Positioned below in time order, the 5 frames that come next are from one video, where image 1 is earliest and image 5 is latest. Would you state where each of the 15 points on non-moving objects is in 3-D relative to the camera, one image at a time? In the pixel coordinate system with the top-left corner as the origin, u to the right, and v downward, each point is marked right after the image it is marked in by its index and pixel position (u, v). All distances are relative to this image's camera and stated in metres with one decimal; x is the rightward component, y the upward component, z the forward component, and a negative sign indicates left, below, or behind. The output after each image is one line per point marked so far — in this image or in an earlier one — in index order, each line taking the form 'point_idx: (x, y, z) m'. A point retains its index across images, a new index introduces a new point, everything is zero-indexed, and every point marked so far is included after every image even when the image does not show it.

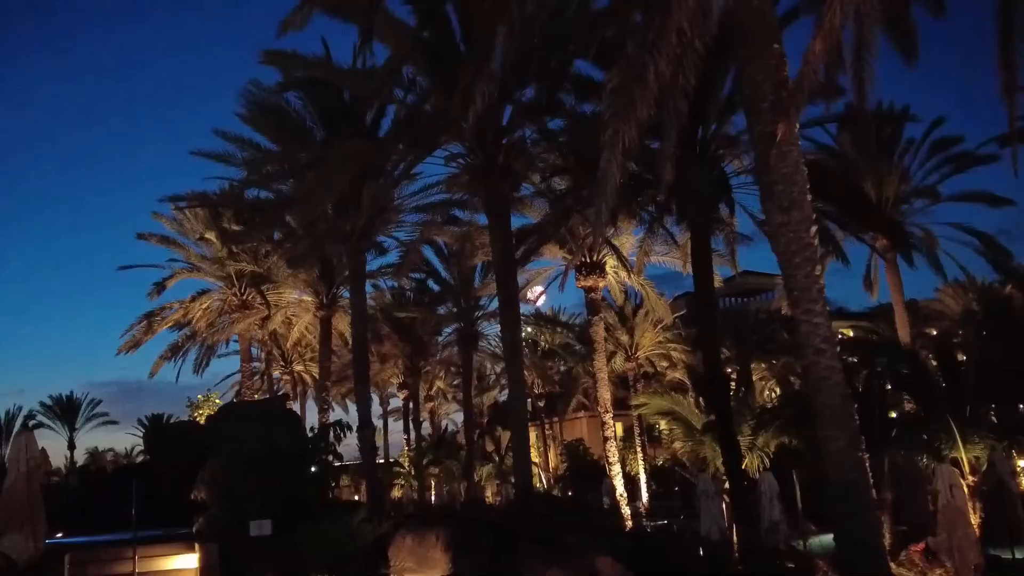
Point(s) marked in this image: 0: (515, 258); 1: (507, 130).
0: (+0.1, +0.5, +15.9) m
1: (-0.1, +2.8, +16.1) m
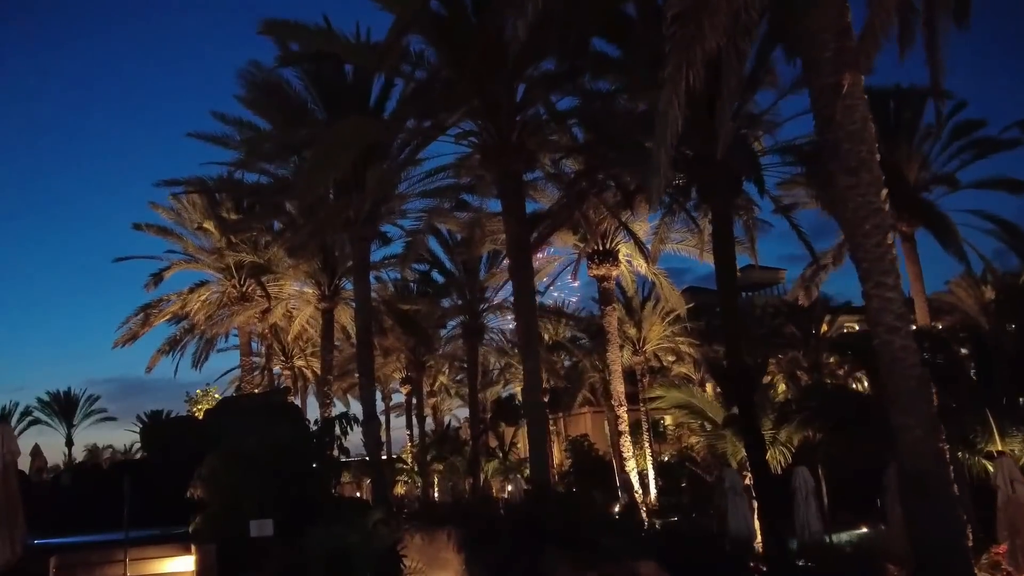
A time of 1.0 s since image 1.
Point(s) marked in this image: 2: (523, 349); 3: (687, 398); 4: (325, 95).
0: (+0.3, +0.8, +15.1) m
1: (+0.1, +3.0, +15.2) m
2: (+0.3, -1.0, +14.6) m
3: (+3.8, -2.4, +19.7) m
4: (-4.0, +4.1, +19.5) m
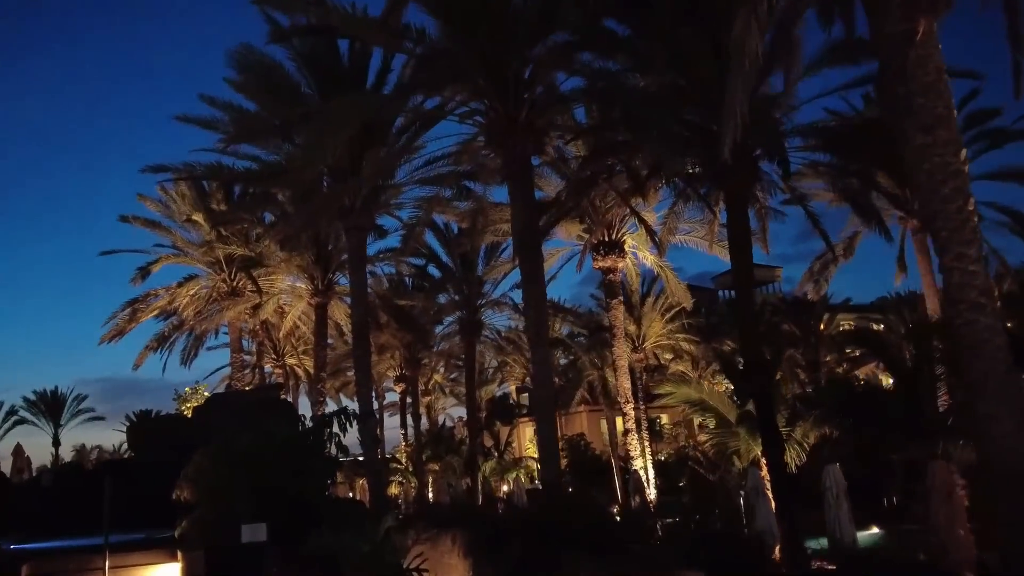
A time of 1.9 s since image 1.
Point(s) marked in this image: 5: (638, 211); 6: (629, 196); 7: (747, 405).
0: (+0.4, +1.0, +14.2) m
1: (+0.3, +3.2, +14.4) m
2: (+0.4, -0.8, +13.8) m
3: (+3.8, -2.2, +18.9) m
4: (-3.9, +4.3, +18.6) m
5: (+2.5, +1.5, +18.5) m
6: (+2.2, +1.7, +17.2) m
7: (+4.6, -2.3, +17.8) m
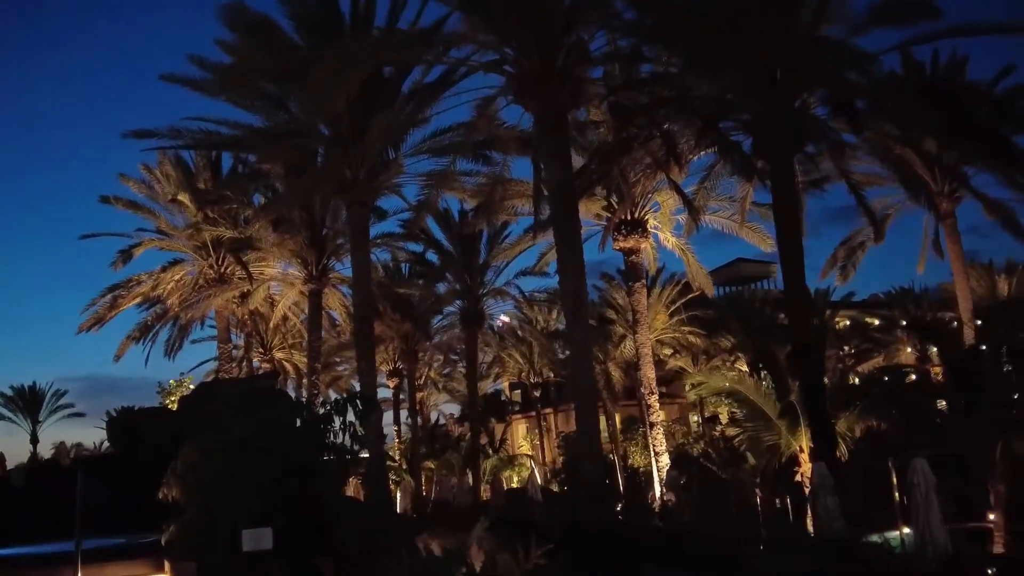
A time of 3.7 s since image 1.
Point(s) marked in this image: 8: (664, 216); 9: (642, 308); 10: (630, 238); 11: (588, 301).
0: (+0.8, +1.3, +12.7) m
1: (+0.7, +3.6, +12.8) m
2: (+0.8, -0.4, +12.2) m
3: (+4.2, -1.8, +17.4) m
4: (-3.6, +4.7, +16.9) m
5: (+2.9, +1.9, +17.0) m
6: (+2.6, +2.1, +15.7) m
7: (+4.9, -1.9, +16.3) m
8: (+3.3, +1.6, +19.8) m
9: (+2.8, -0.5, +19.6) m
10: (+2.5, +1.1, +19.3) m
11: (+1.0, -0.2, +12.3) m
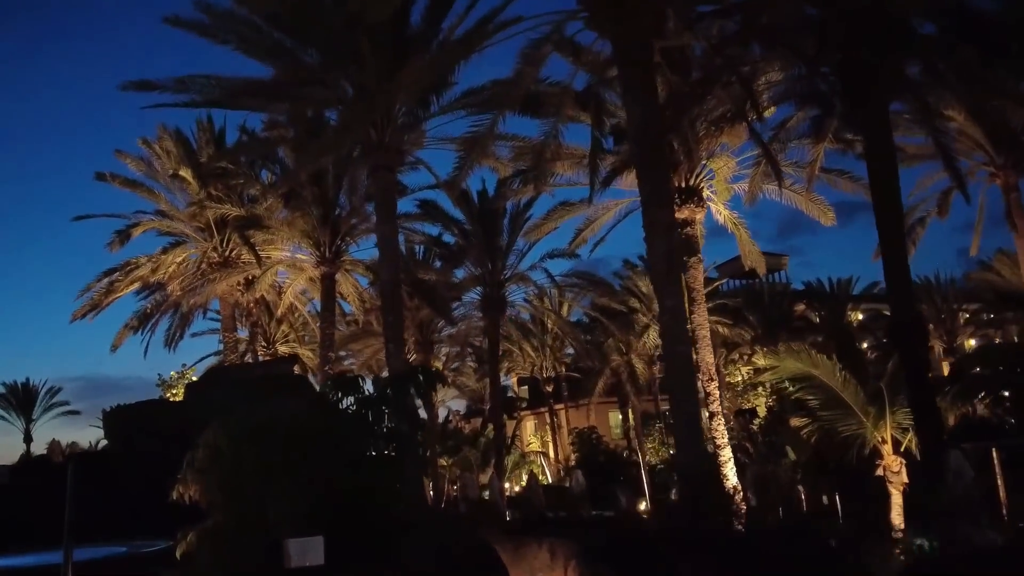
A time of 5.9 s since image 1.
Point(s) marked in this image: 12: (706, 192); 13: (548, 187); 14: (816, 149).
0: (+1.7, +1.8, +10.8) m
1: (+1.5, +4.0, +10.9) m
2: (+1.6, 0.0, +10.3) m
3: (+5.0, -1.4, +15.5) m
4: (-2.8, +5.1, +15.0) m
5: (+3.7, +2.4, +15.1) m
6: (+3.4, +2.6, +13.8) m
7: (+5.7, -1.4, +14.4) m
8: (+4.1, +2.0, +17.9) m
9: (+3.6, 0.0, +17.7) m
10: (+3.3, +1.5, +17.4) m
11: (+1.8, +0.3, +10.4) m
12: (+3.8, +1.9, +17.9) m
13: (+0.7, +2.1, +18.8) m
14: (+5.4, +2.5, +16.3) m
